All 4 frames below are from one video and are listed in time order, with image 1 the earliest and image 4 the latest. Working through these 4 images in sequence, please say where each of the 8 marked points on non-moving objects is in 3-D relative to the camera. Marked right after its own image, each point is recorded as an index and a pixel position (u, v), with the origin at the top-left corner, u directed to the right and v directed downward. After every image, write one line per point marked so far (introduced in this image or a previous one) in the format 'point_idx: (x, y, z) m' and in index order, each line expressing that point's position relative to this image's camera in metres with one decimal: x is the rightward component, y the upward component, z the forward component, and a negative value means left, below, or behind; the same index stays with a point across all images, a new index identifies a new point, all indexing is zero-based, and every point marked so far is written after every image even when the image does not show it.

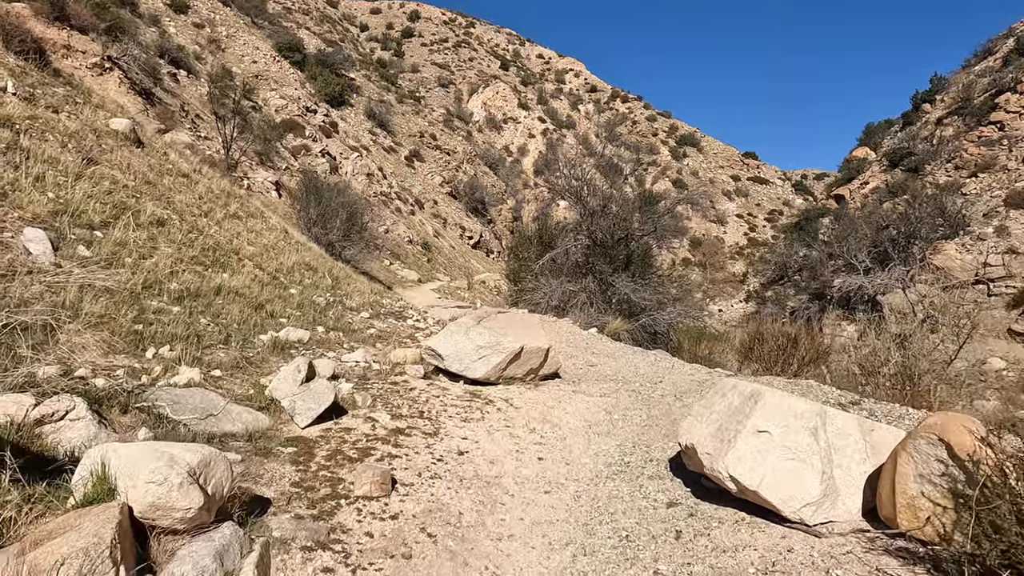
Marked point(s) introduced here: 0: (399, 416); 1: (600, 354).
0: (-0.7, -0.8, +4.0) m
1: (+0.9, -0.7, +7.3) m
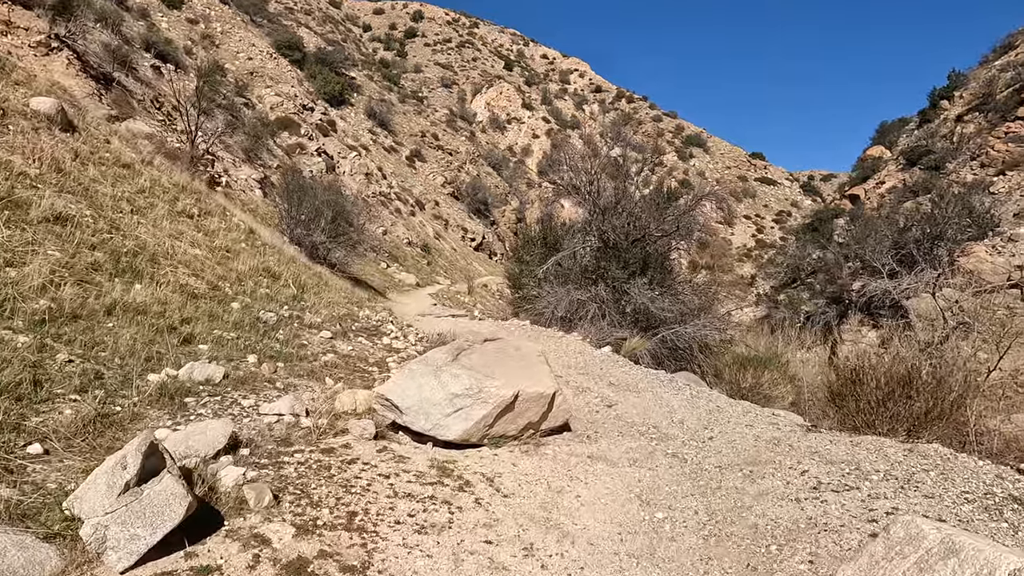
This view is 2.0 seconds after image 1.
0: (-0.8, -0.9, +2.5) m
1: (+0.9, -0.9, +5.7) m
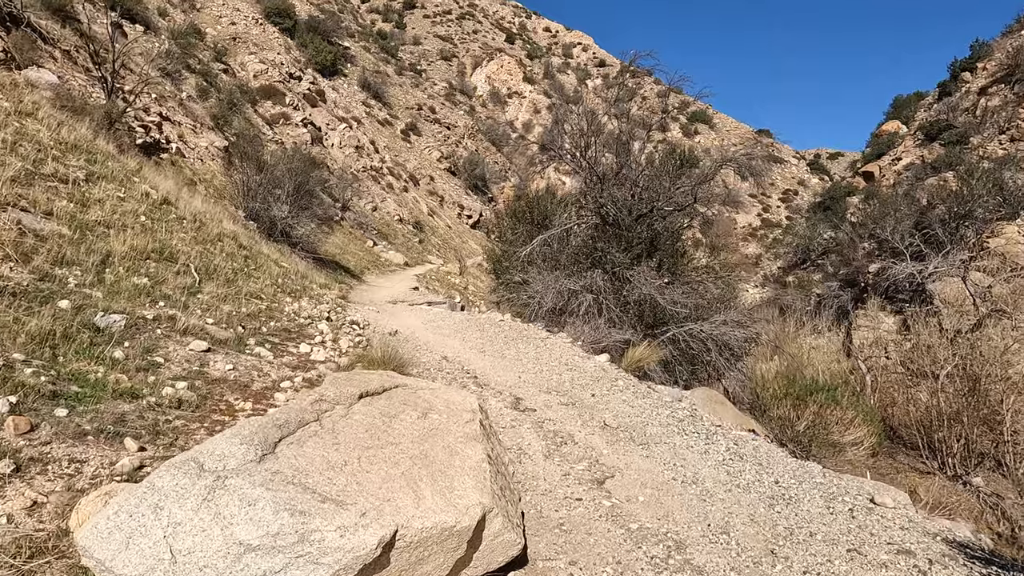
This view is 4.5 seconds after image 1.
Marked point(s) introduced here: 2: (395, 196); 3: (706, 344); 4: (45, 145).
0: (-1.1, -1.0, +0.5) m
1: (+0.6, -0.8, +3.8) m
2: (-3.7, +2.8, +19.7) m
3: (+2.3, -0.6, +7.7) m
4: (-5.1, +1.6, +7.2) m
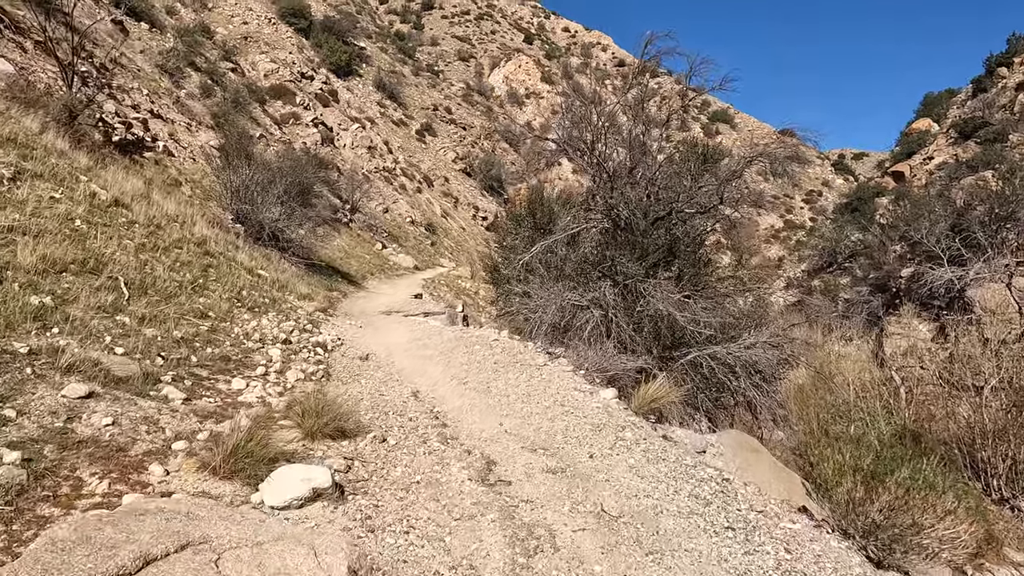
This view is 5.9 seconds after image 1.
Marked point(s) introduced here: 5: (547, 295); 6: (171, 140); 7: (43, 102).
0: (-1.4, -1.1, -0.5) m
1: (+0.4, -1.0, +2.7) m
2: (-3.4, +2.6, +18.7) m
3: (+2.2, -0.8, +6.6) m
4: (-5.2, +1.5, +6.2) m
5: (+0.4, -0.1, +7.7) m
6: (-7.1, +3.0, +13.0) m
7: (-6.4, +2.6, +8.8) m
